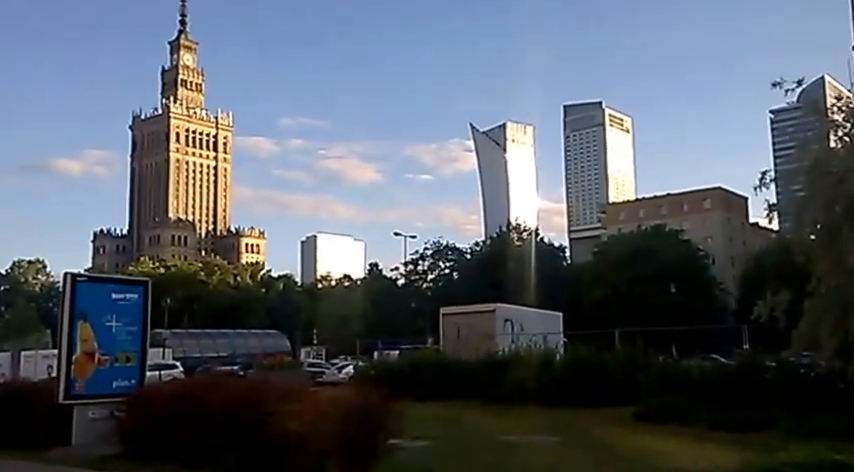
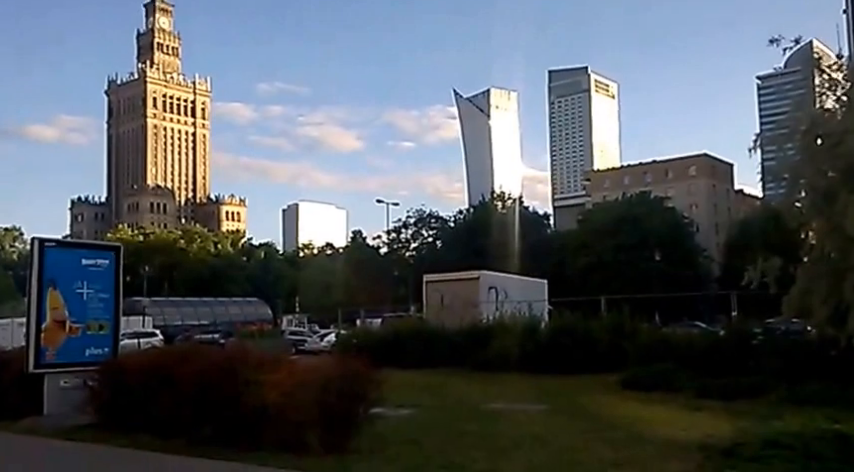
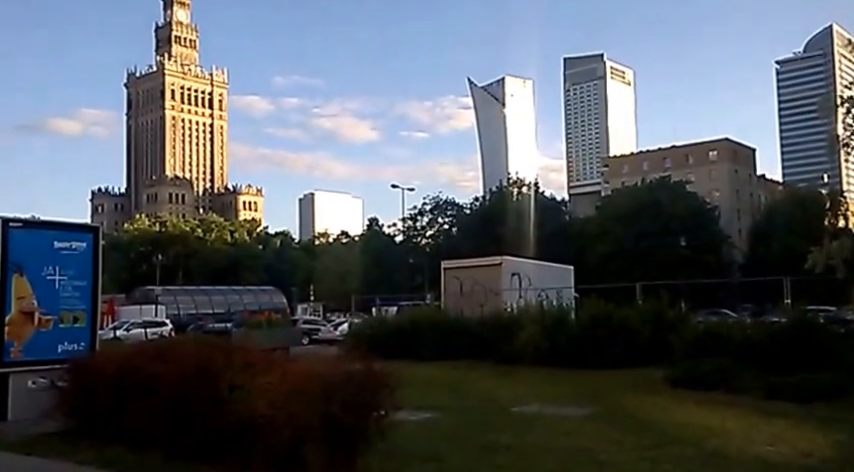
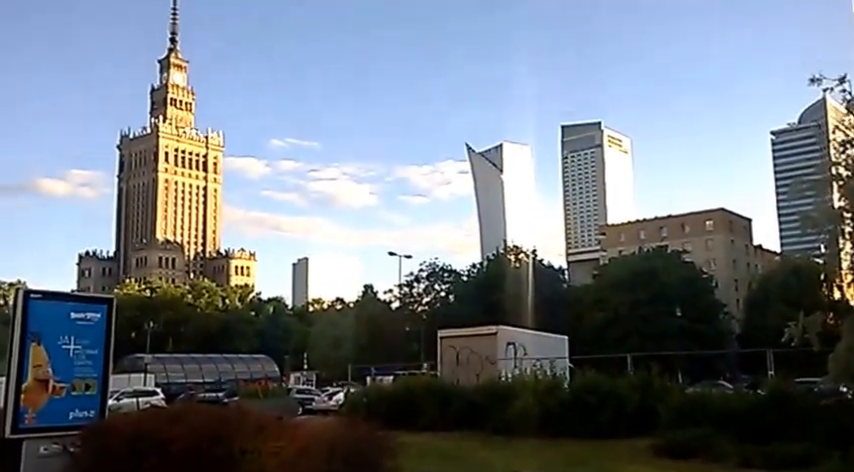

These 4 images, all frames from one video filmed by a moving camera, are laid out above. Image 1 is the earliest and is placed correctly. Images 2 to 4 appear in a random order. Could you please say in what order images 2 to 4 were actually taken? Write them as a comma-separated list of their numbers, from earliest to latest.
2, 4, 3
